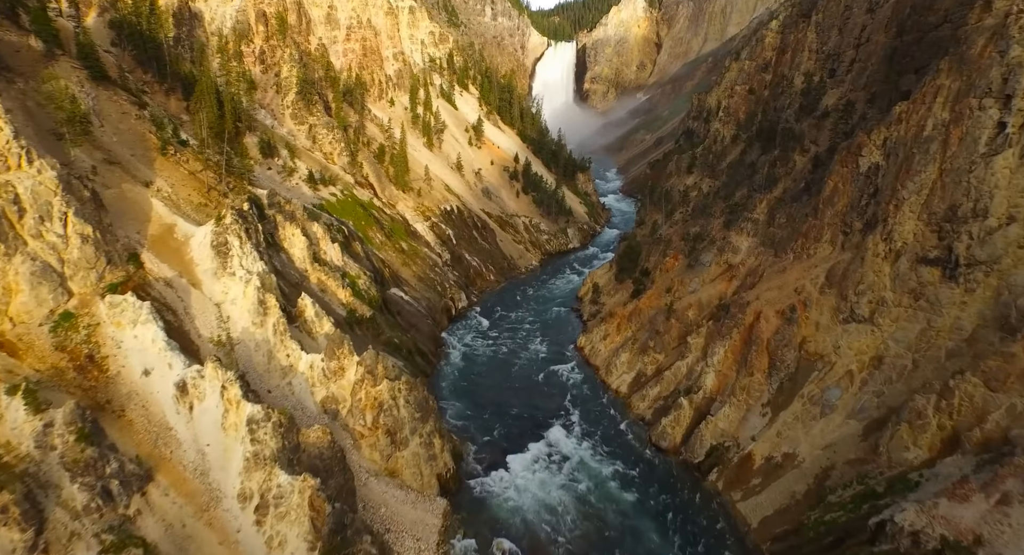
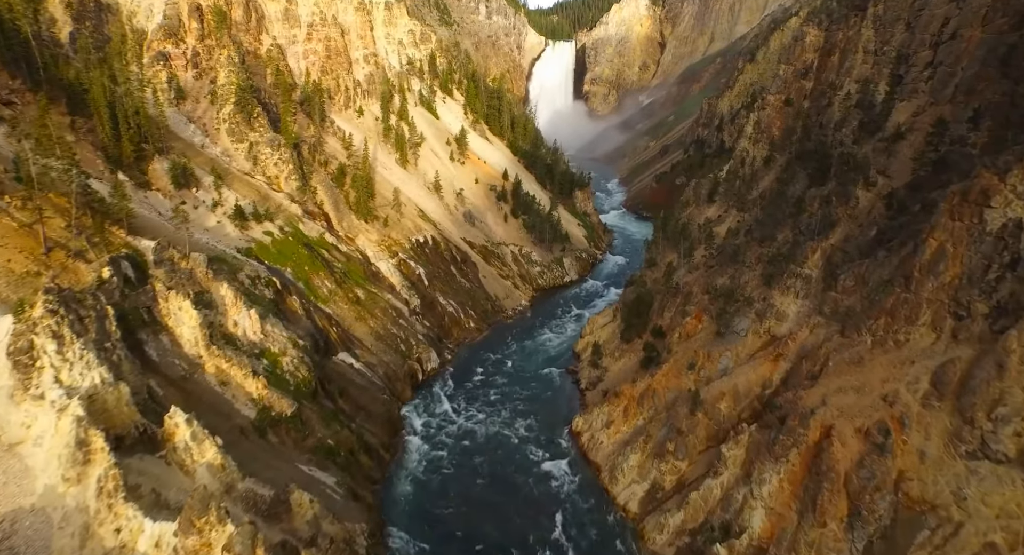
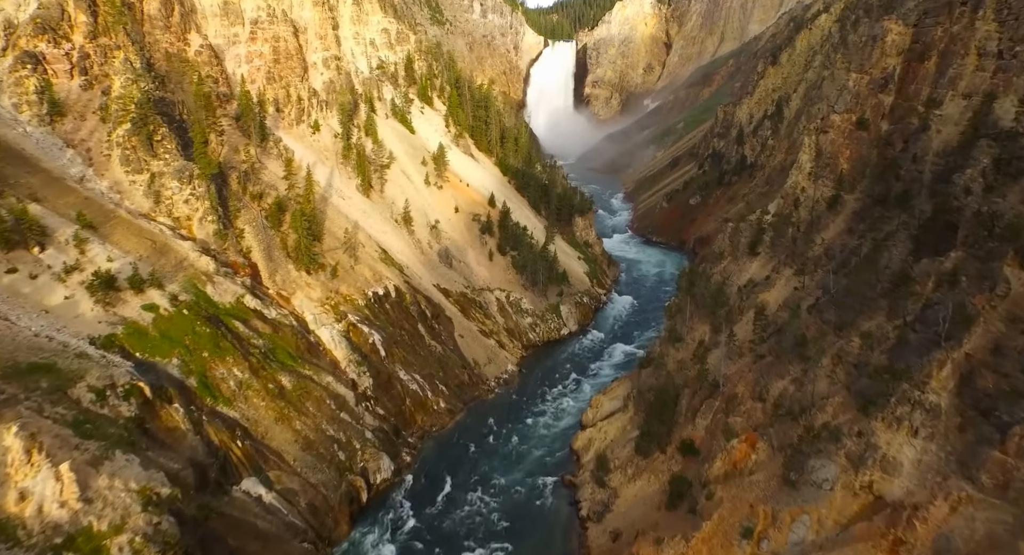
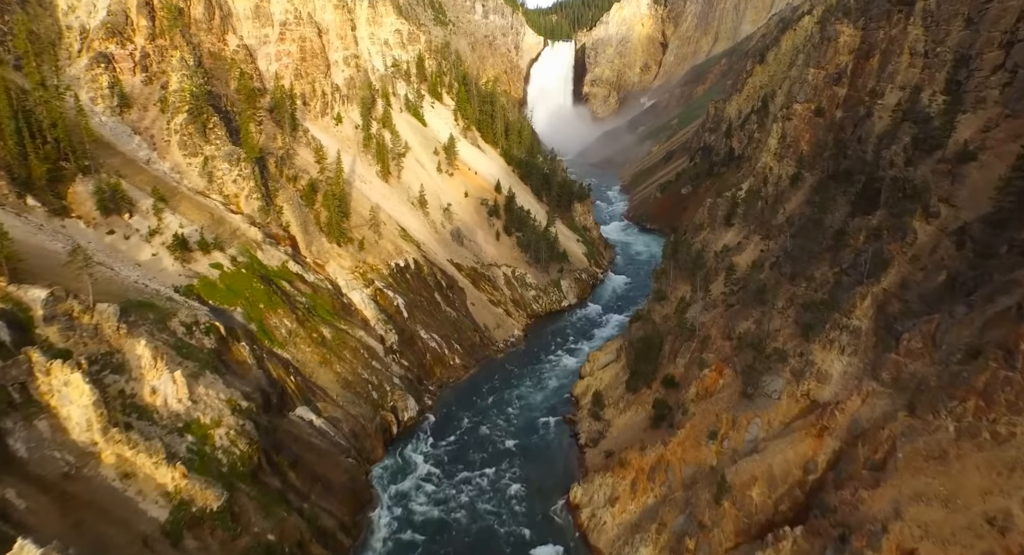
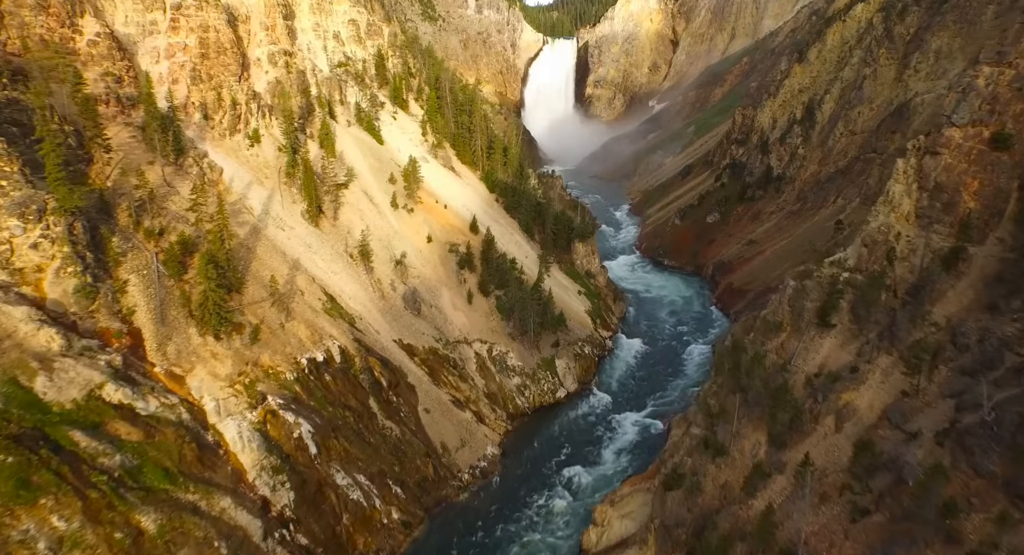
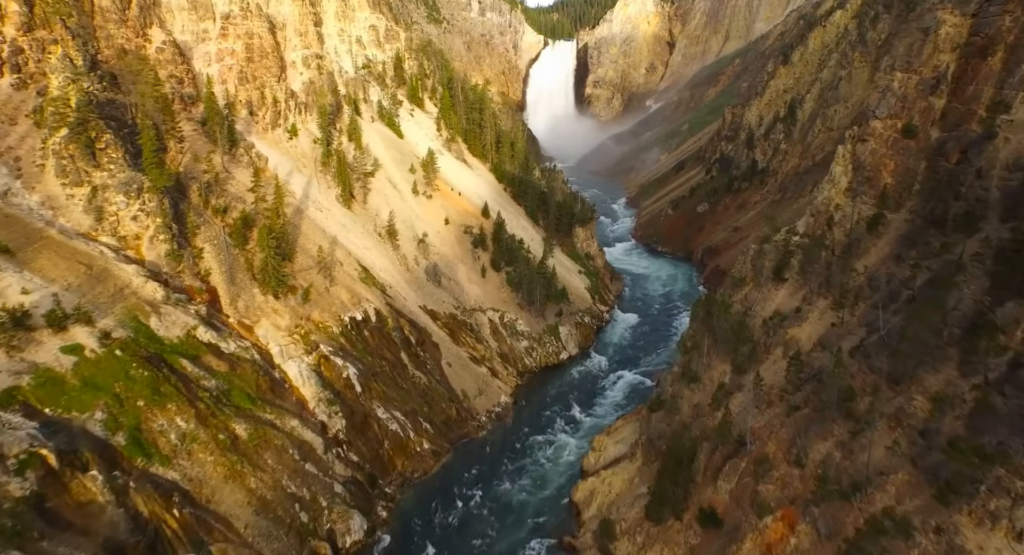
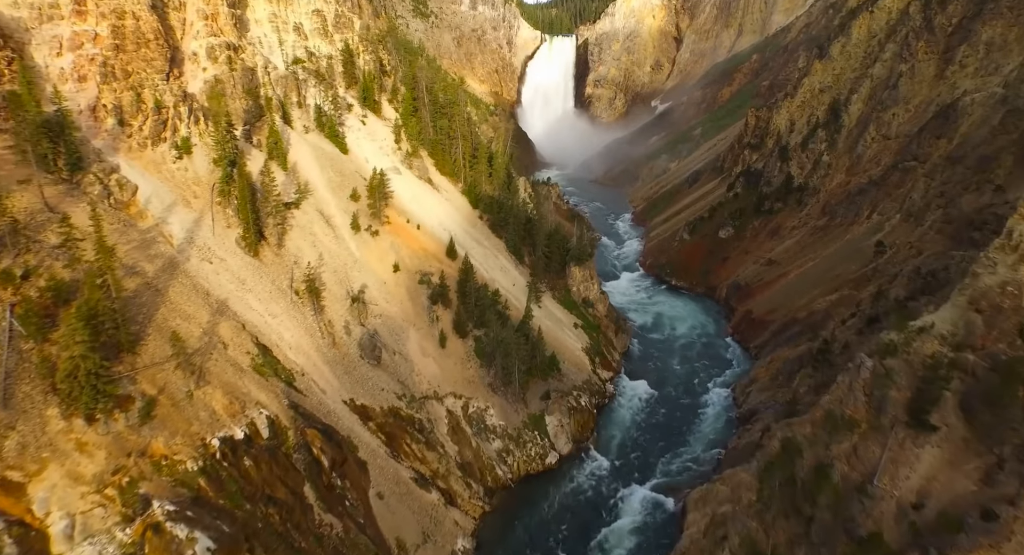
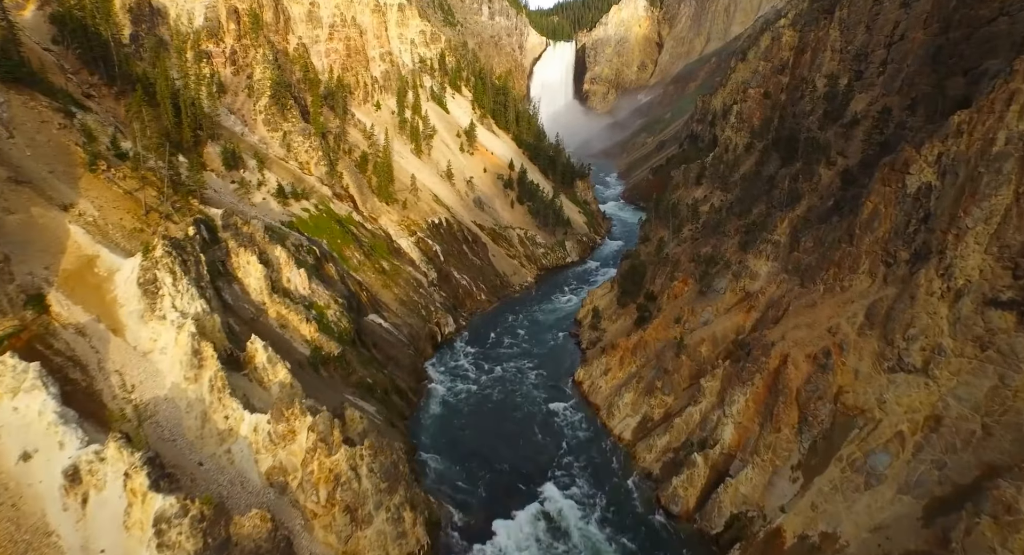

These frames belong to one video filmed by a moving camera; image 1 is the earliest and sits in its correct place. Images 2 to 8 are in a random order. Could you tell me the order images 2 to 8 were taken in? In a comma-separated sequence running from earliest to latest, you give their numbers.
8, 2, 4, 3, 6, 5, 7
